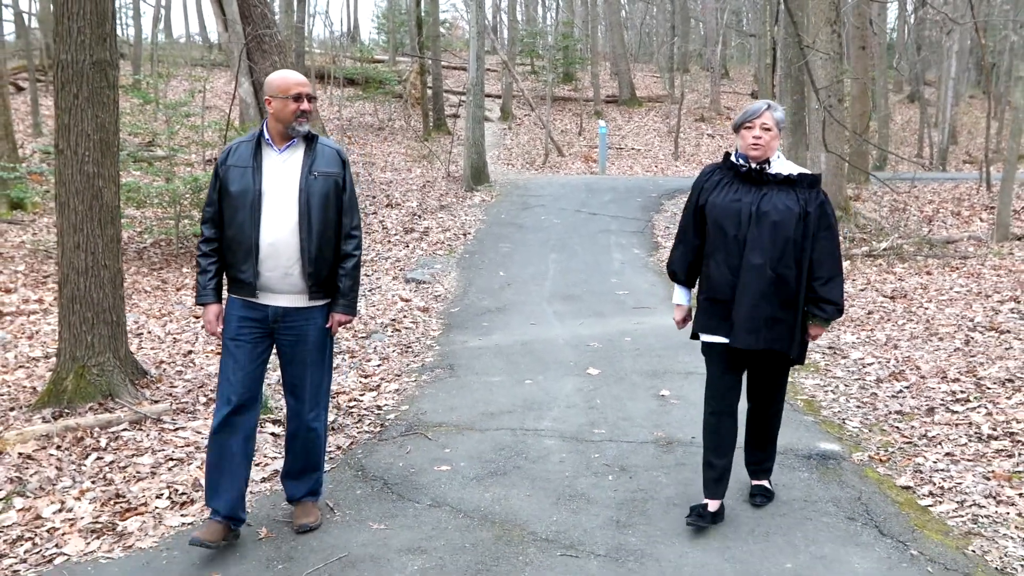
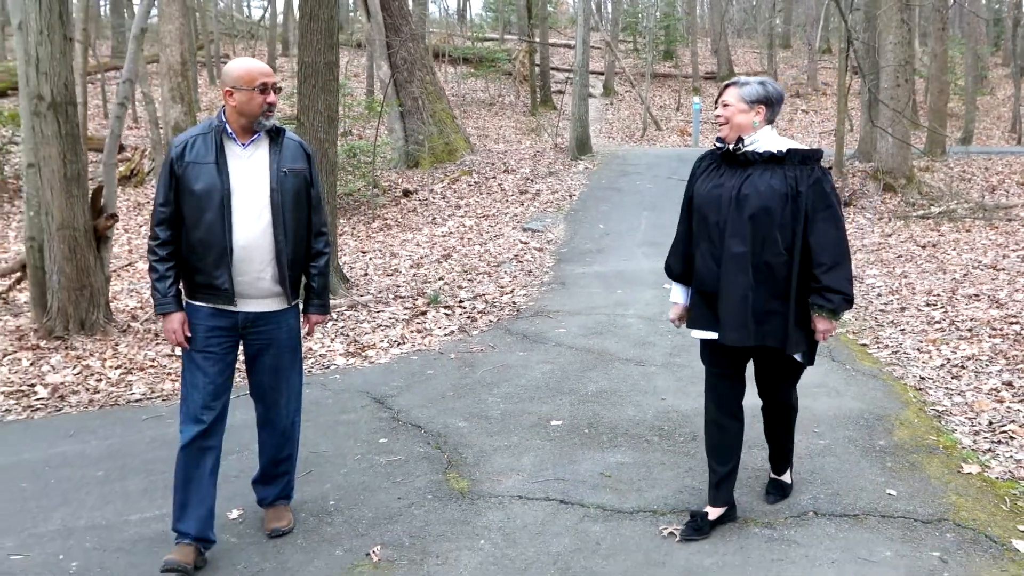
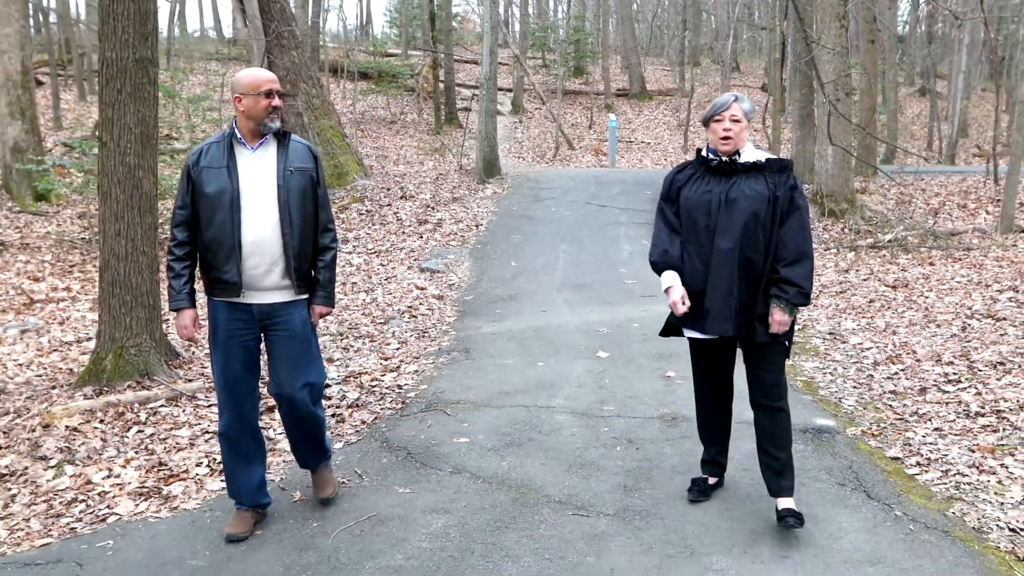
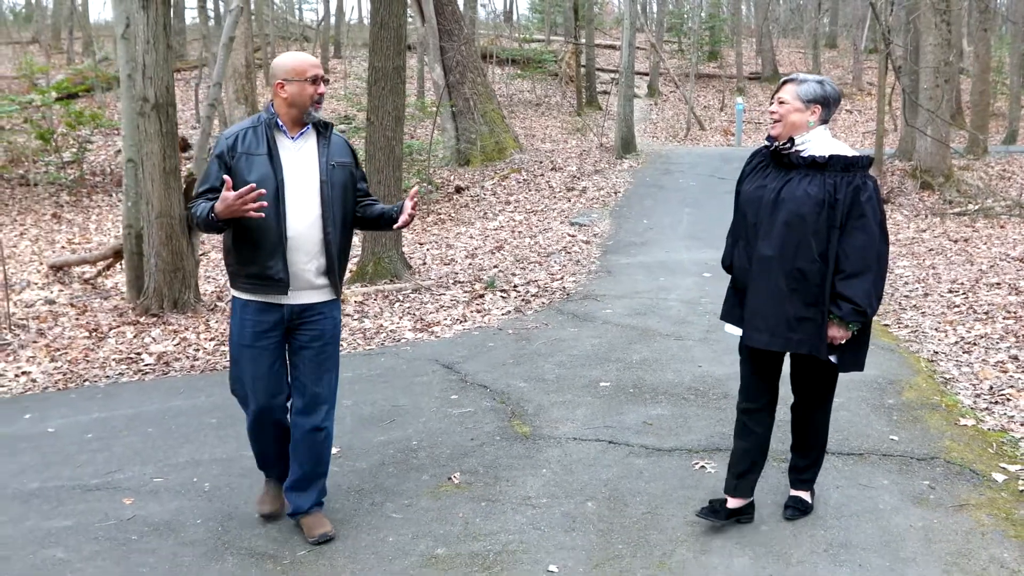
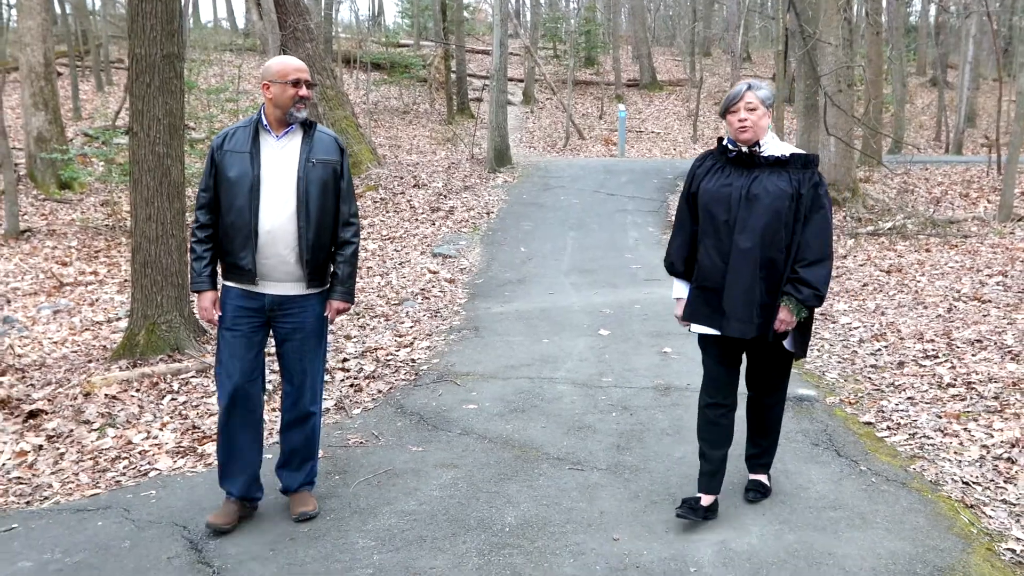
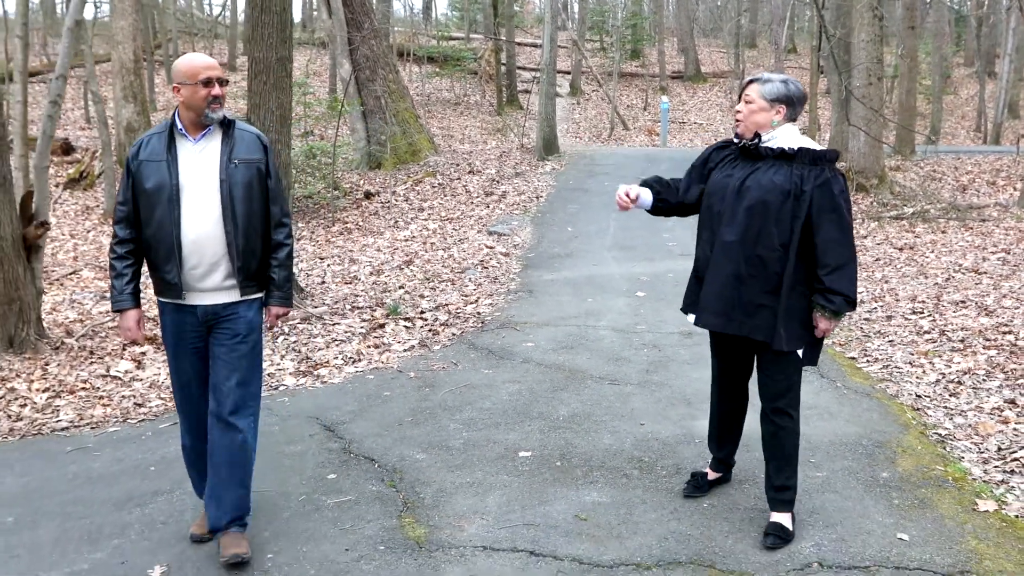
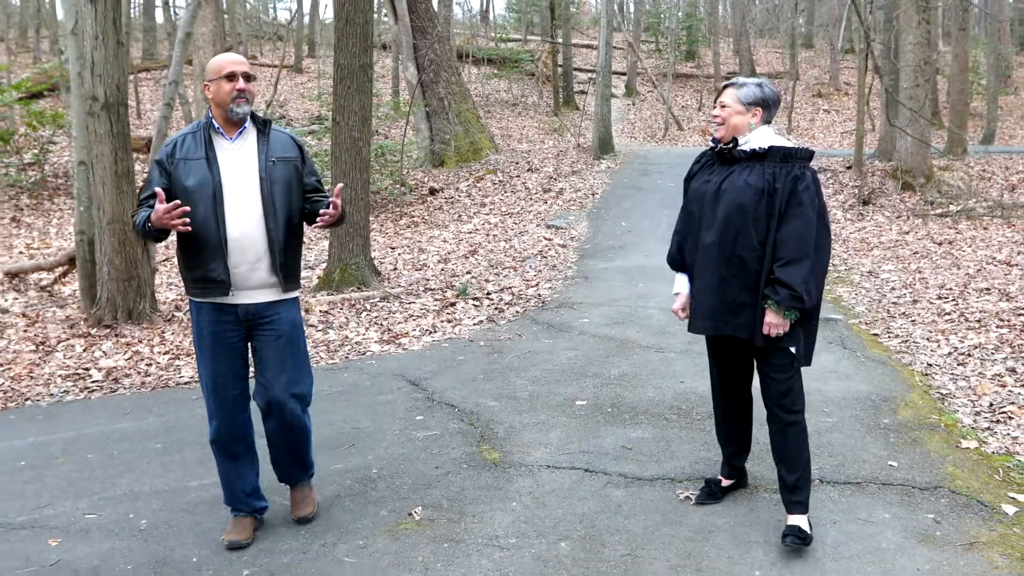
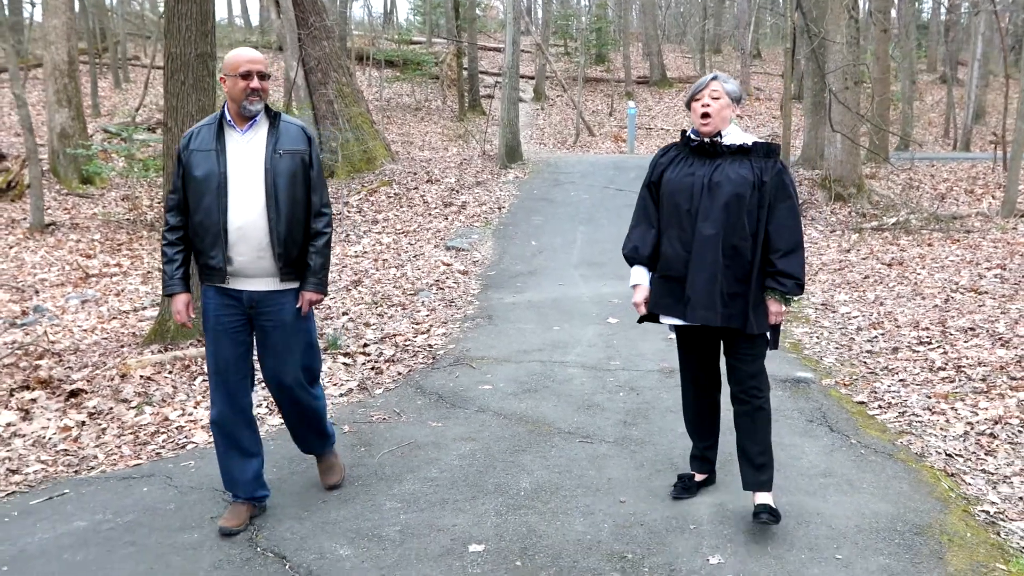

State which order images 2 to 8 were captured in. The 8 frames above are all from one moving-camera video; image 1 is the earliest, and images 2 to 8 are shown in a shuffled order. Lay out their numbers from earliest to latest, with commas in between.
3, 5, 8, 6, 2, 7, 4
